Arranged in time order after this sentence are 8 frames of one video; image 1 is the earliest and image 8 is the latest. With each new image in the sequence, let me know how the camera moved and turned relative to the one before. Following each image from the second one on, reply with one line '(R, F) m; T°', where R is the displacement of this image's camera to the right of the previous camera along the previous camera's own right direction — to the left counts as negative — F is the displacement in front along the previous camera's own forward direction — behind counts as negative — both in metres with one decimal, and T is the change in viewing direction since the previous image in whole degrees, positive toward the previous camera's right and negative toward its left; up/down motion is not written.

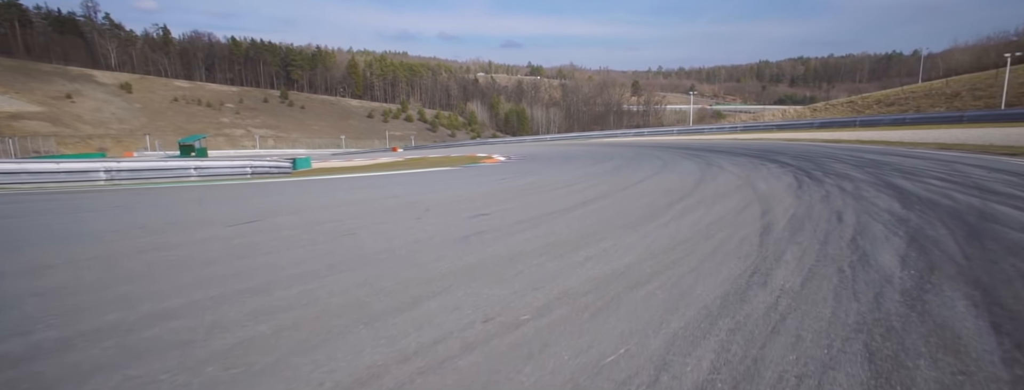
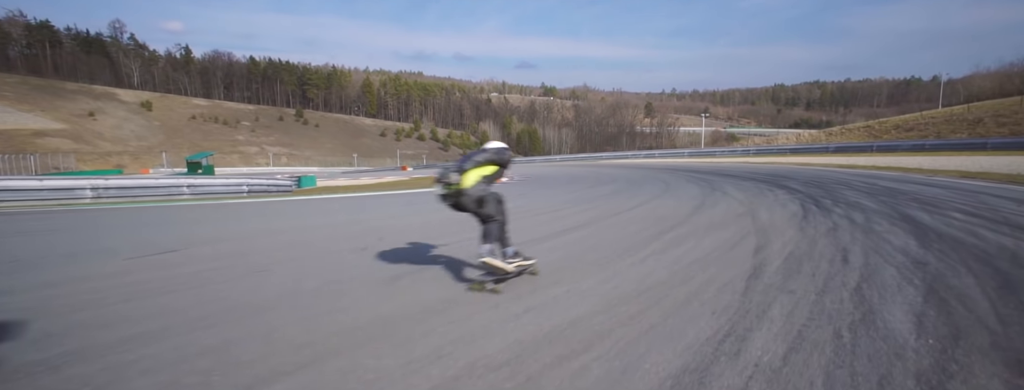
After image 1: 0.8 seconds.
(+0.6, +0.7) m; -1°
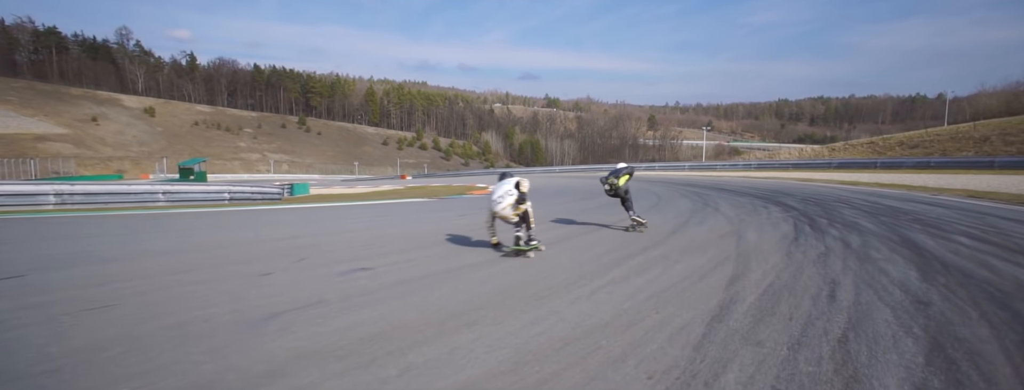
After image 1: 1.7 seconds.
(+0.7, +0.8) m; 0°
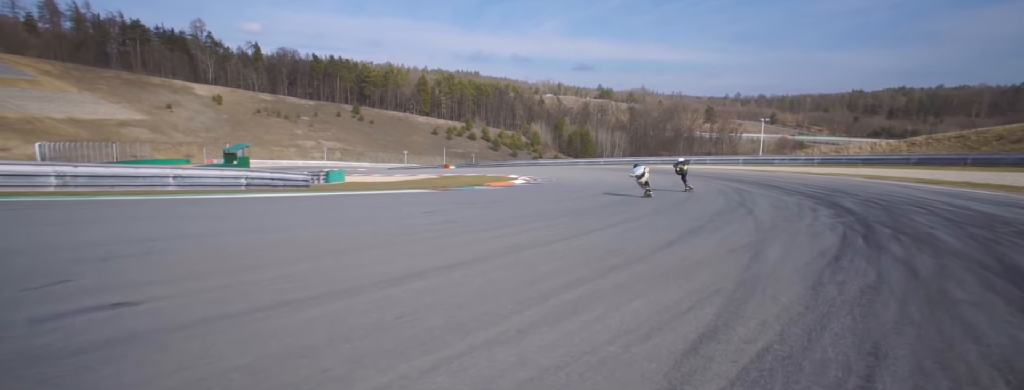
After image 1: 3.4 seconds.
(+1.4, +1.9) m; -6°
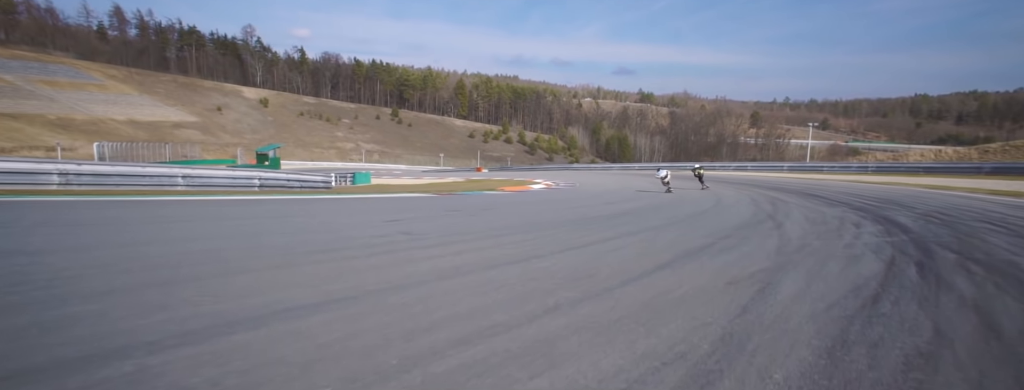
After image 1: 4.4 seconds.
(+1.0, +1.3) m; -4°
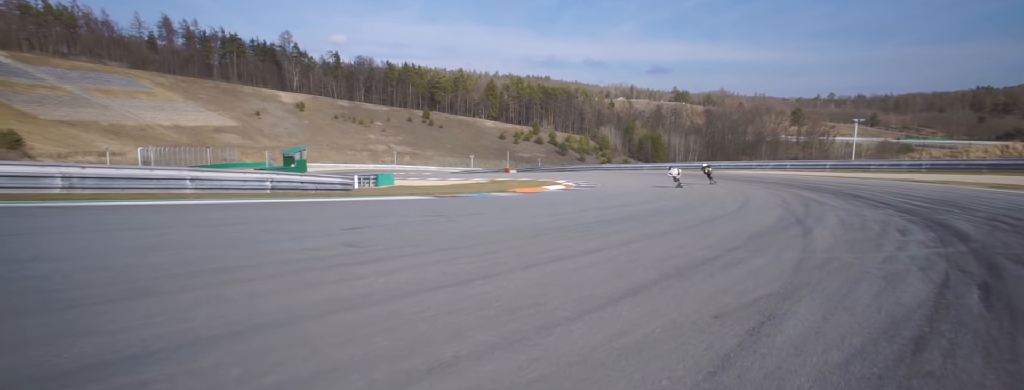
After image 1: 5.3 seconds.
(+0.9, +1.1) m; -4°
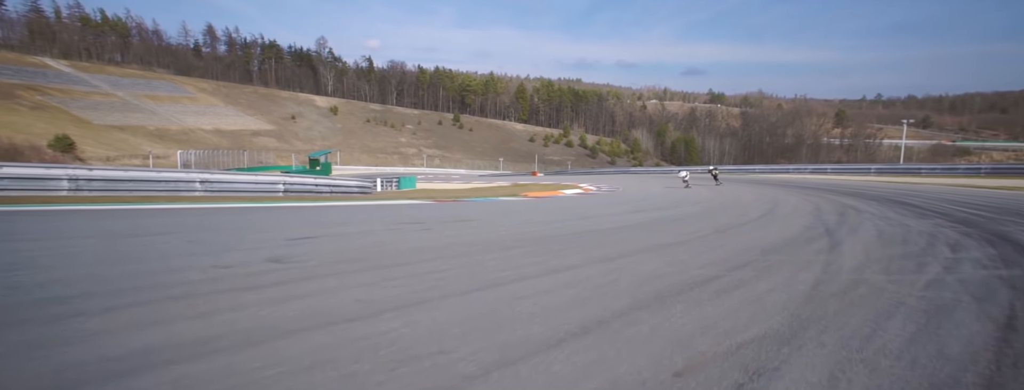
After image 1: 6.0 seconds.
(+0.8, +0.9) m; -4°
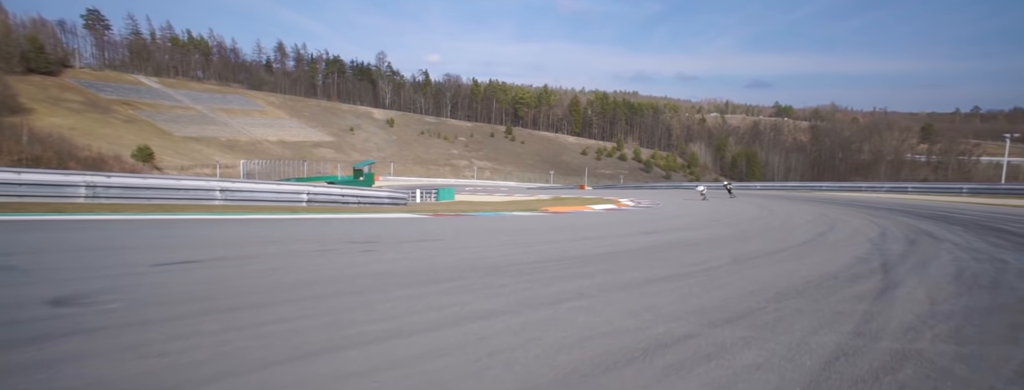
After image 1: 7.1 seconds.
(+1.2, +1.4) m; -6°
